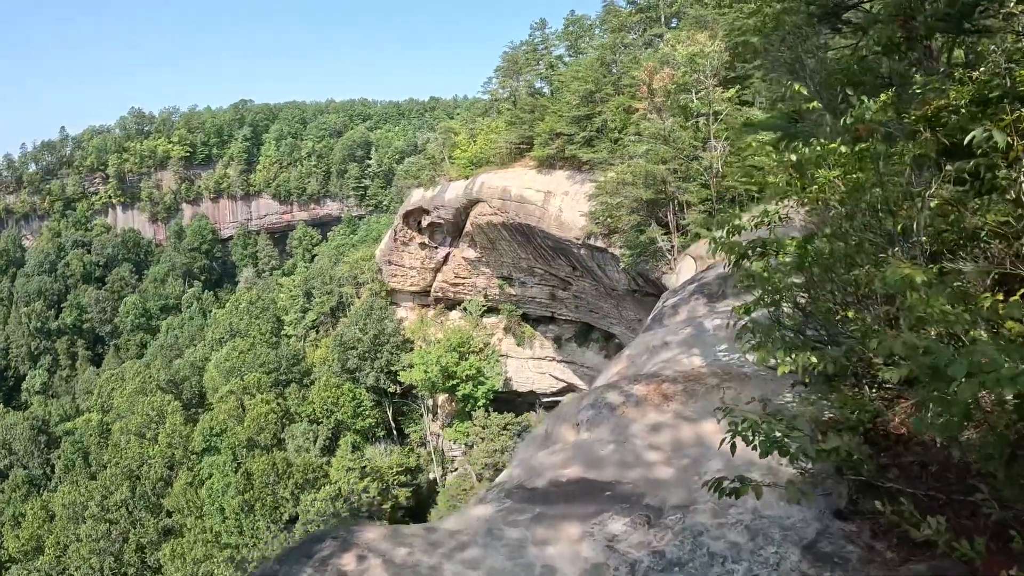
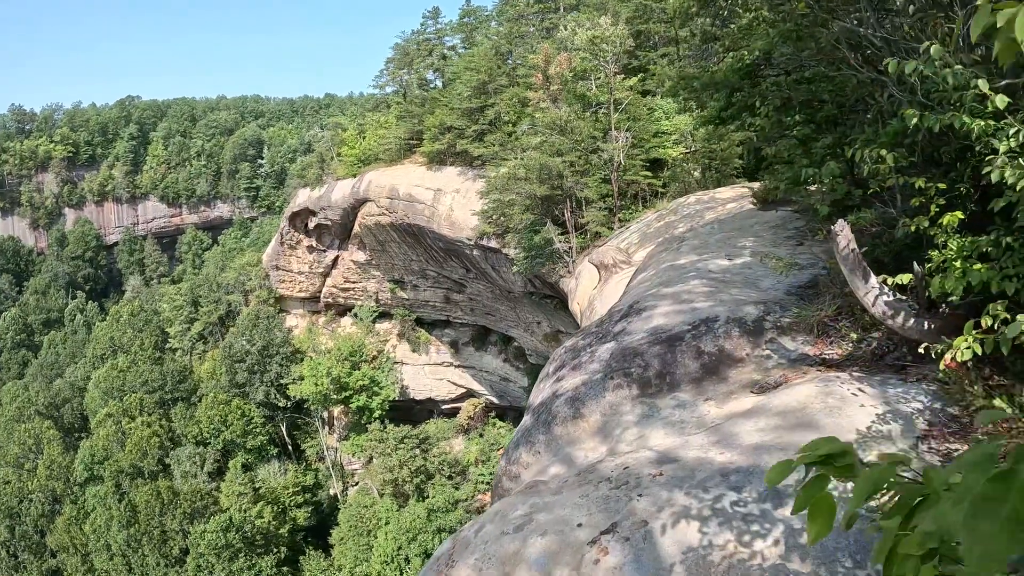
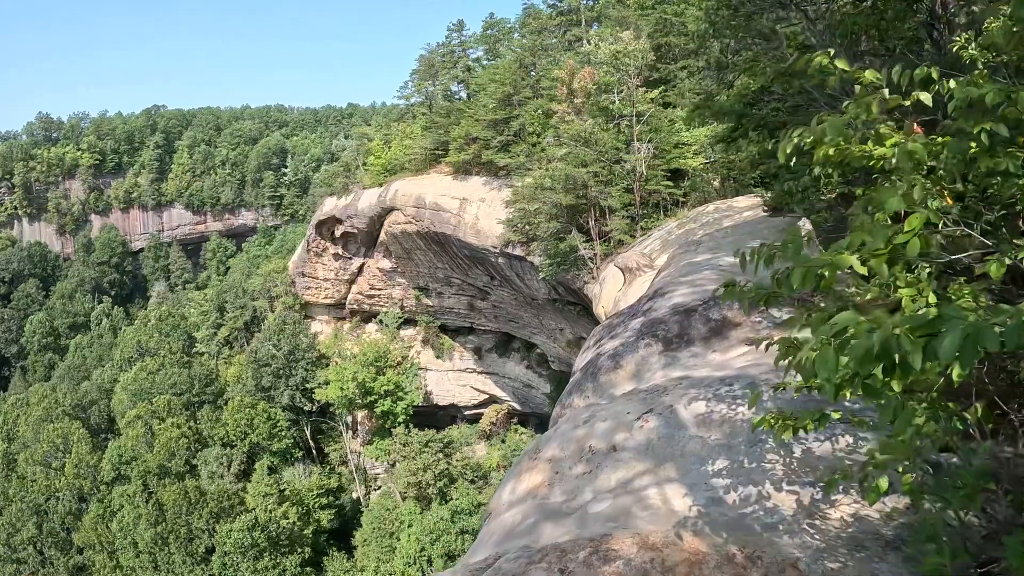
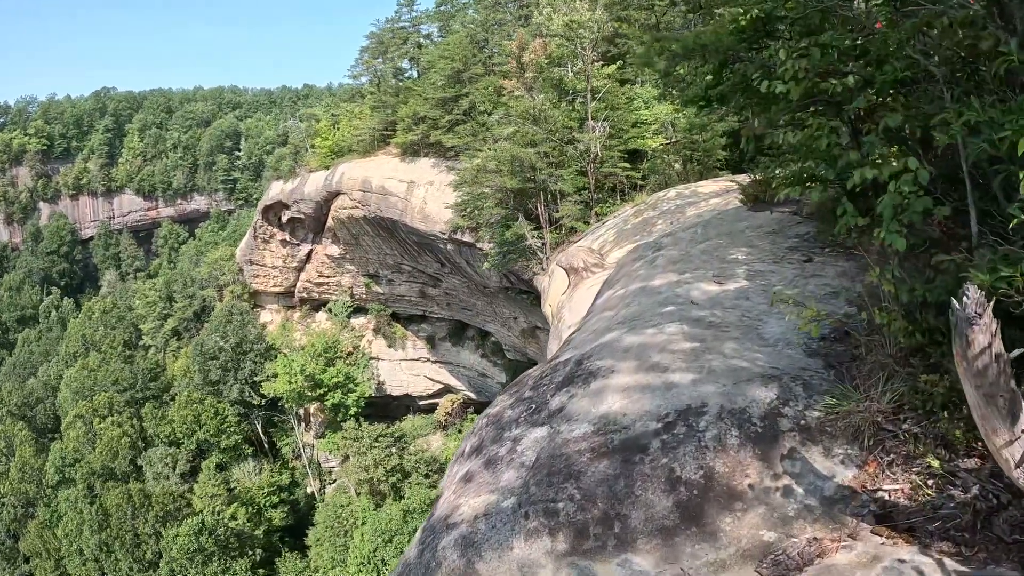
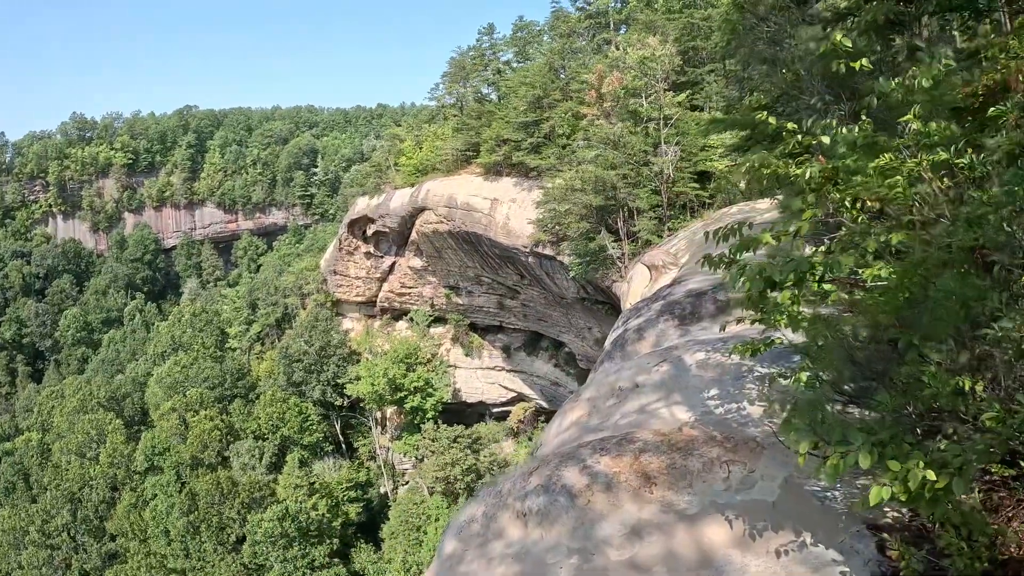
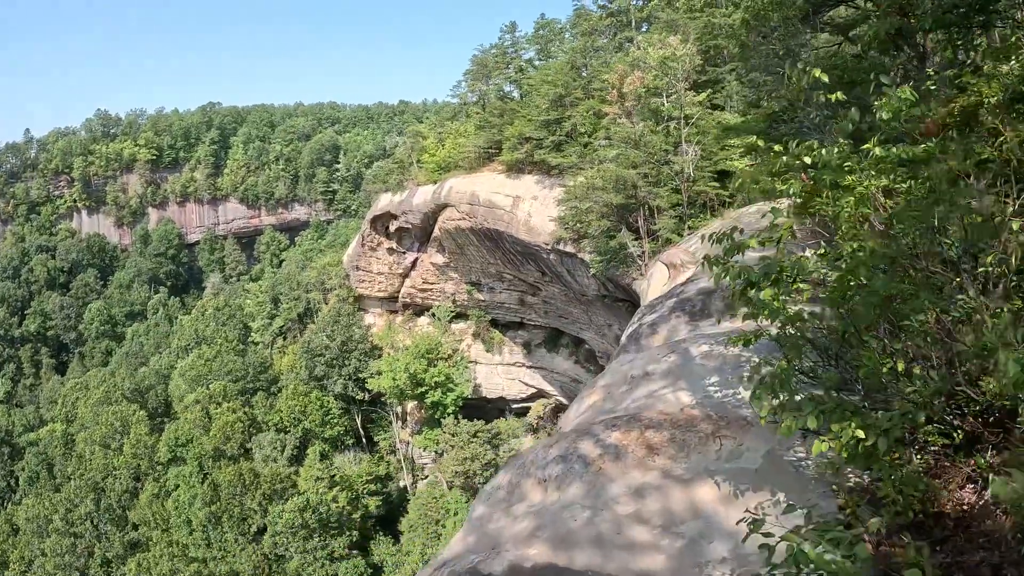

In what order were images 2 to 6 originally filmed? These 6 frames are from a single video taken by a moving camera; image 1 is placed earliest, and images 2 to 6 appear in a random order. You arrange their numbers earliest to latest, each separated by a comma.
6, 5, 3, 2, 4
